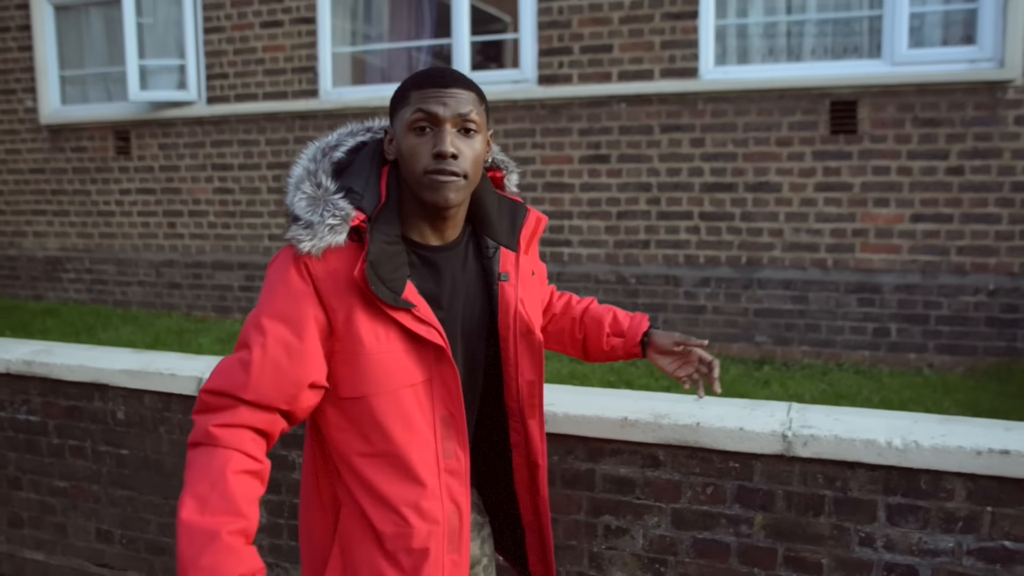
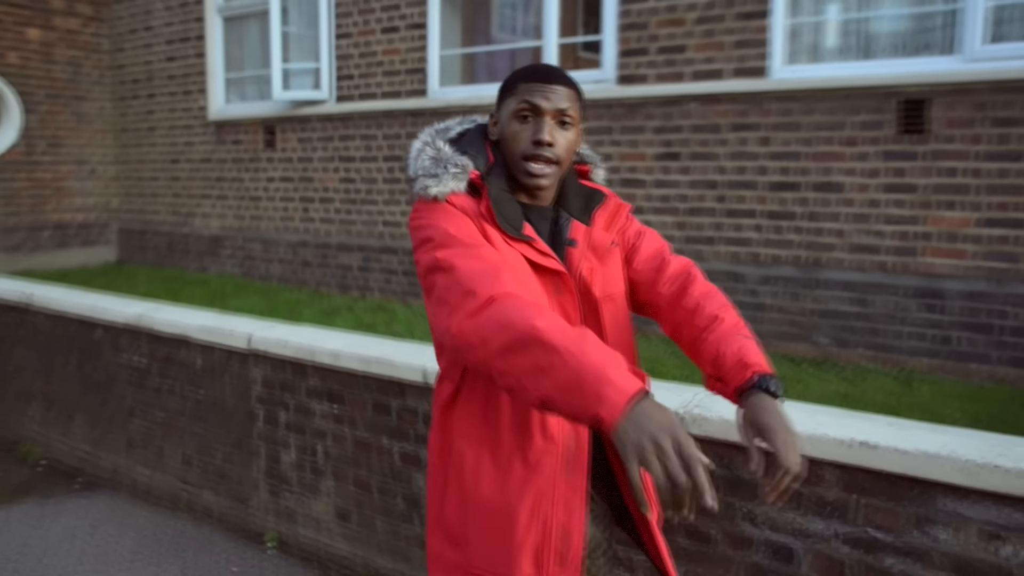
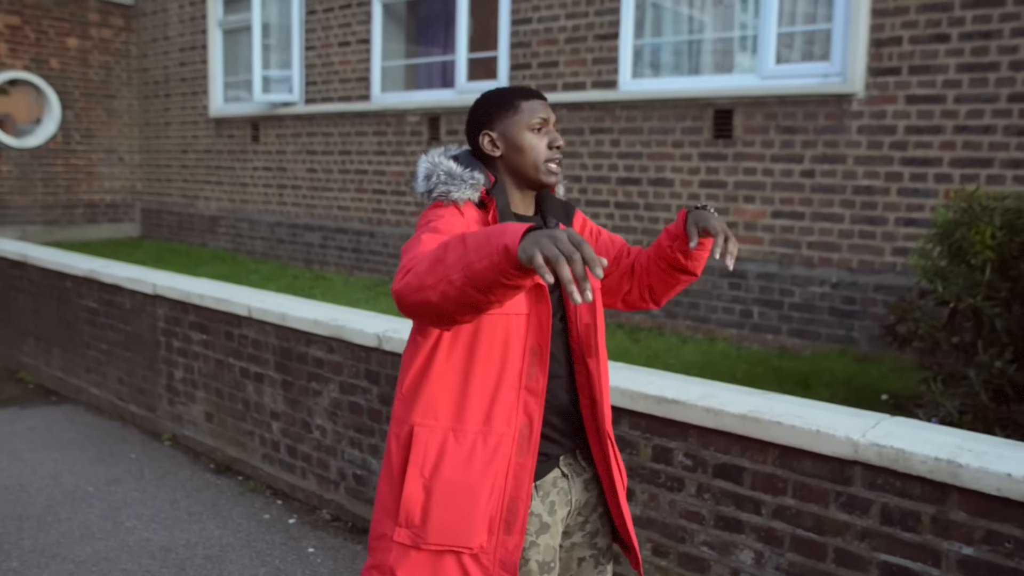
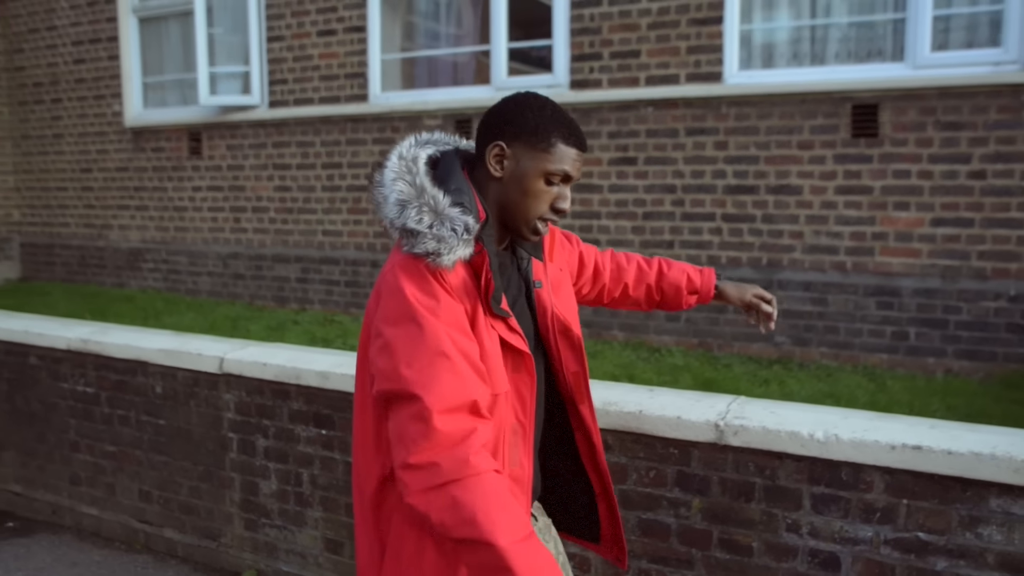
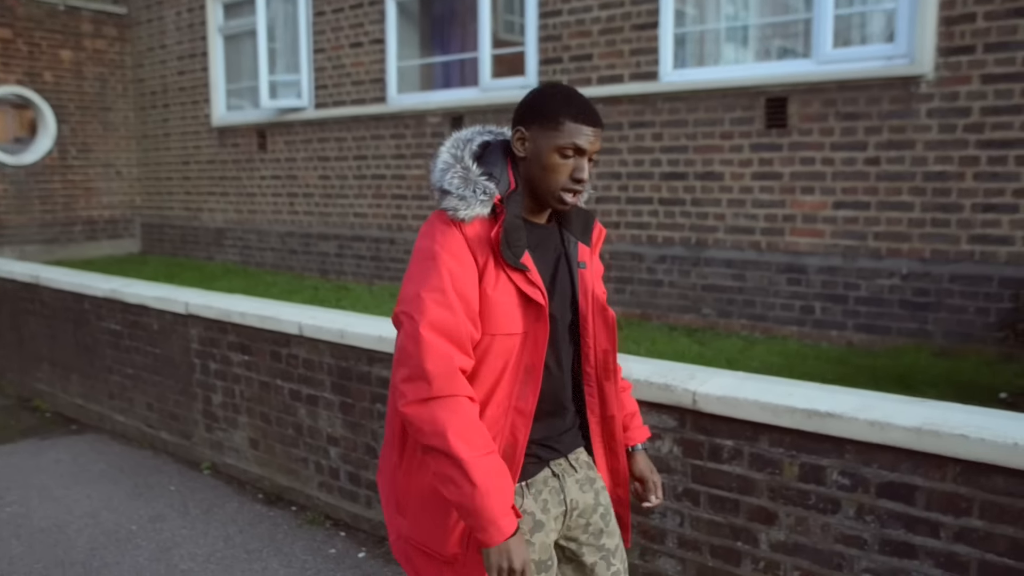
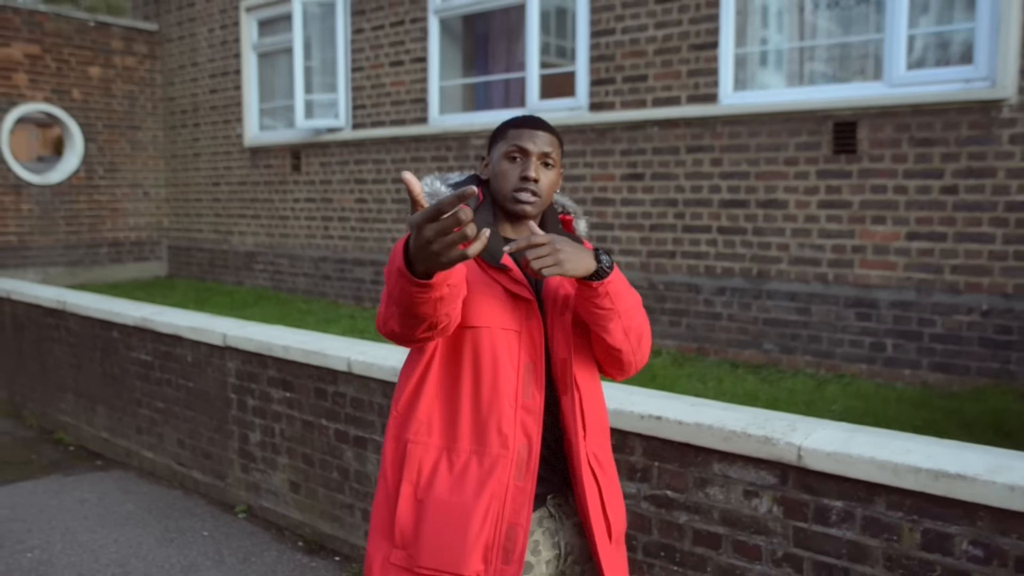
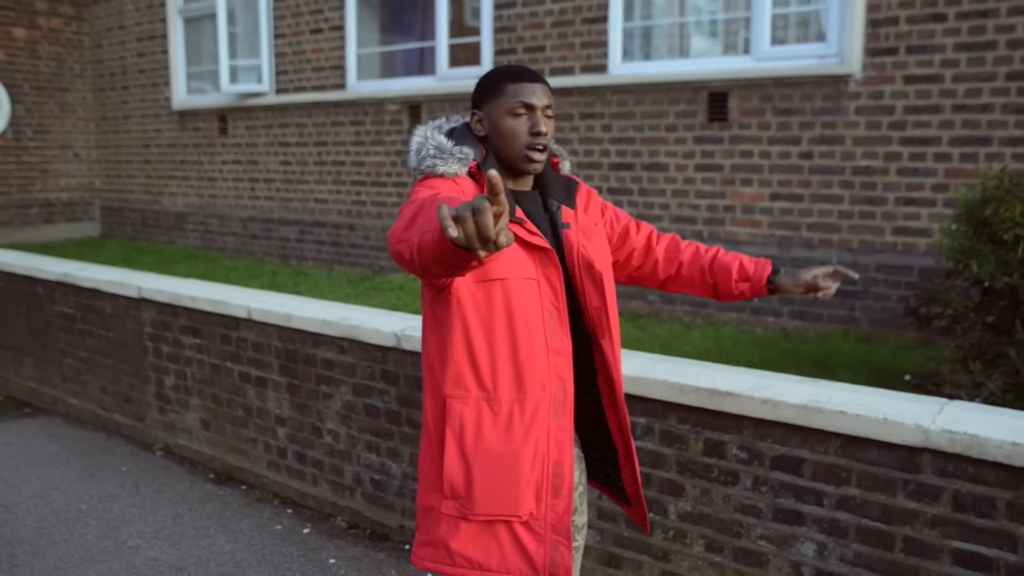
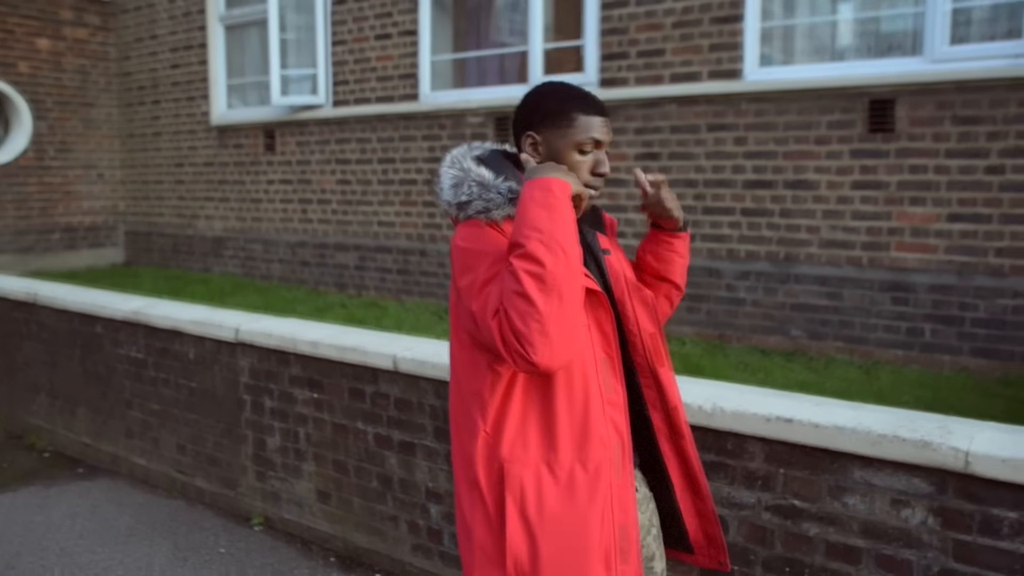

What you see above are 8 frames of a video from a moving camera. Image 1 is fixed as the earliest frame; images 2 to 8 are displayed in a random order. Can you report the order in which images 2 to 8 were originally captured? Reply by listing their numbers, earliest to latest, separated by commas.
4, 2, 8, 6, 5, 7, 3
